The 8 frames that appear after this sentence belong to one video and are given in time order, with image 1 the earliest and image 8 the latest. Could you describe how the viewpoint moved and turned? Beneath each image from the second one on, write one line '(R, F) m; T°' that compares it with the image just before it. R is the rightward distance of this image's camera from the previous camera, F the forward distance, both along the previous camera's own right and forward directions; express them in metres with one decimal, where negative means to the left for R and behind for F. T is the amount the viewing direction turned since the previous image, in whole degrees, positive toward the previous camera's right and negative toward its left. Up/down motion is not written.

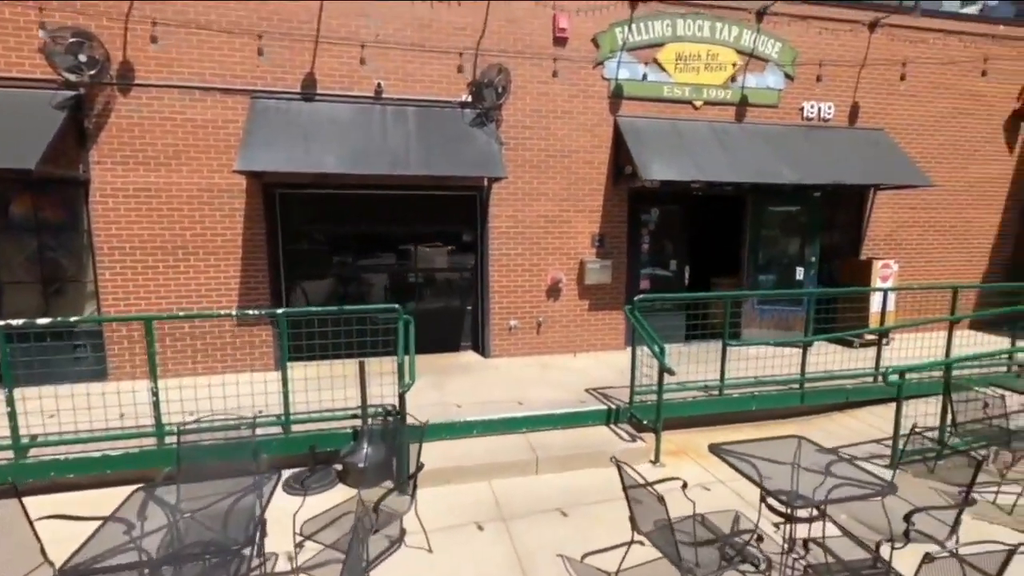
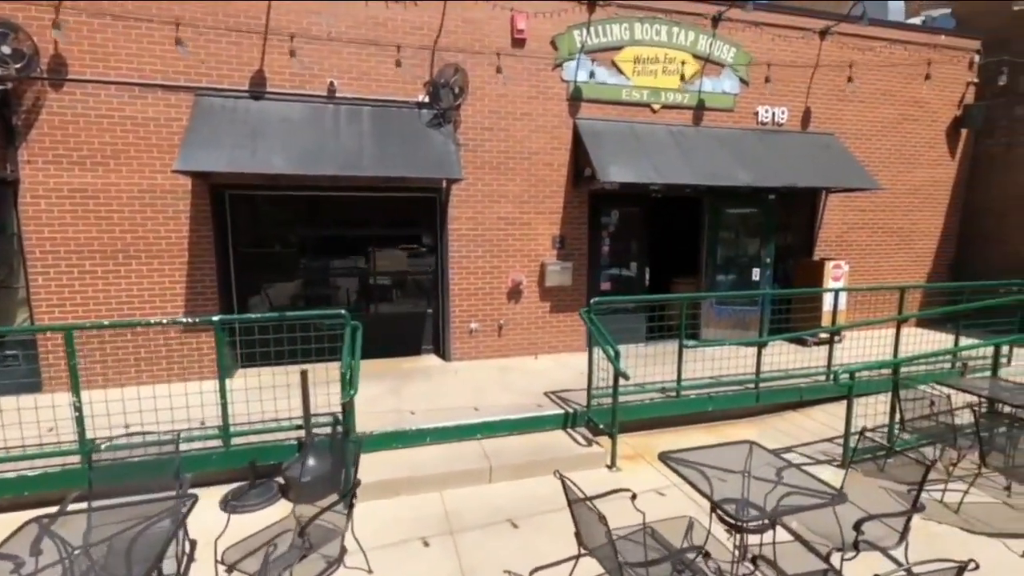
(+0.2, +0.1) m; +3°
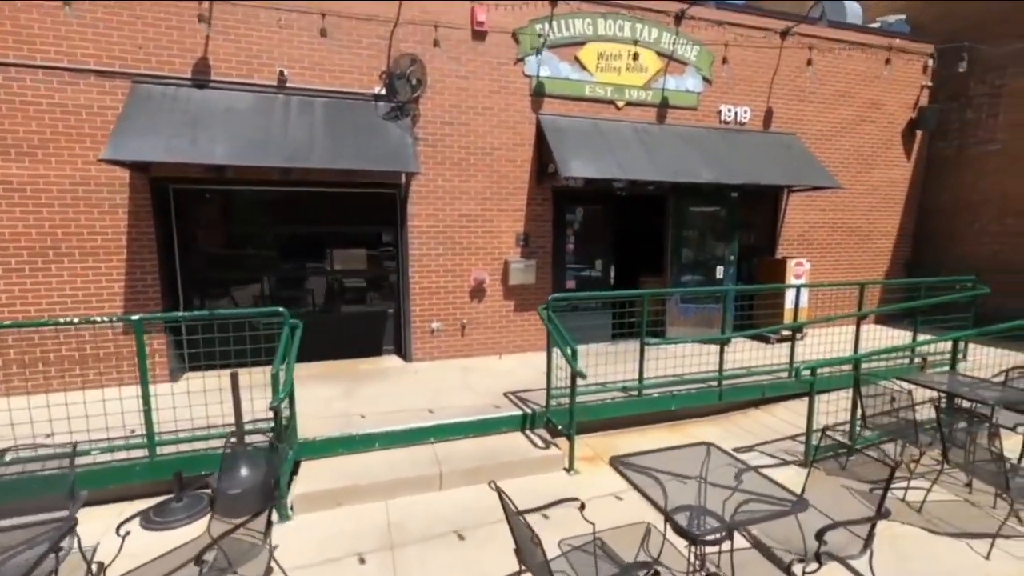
(+0.2, +0.2) m; +3°
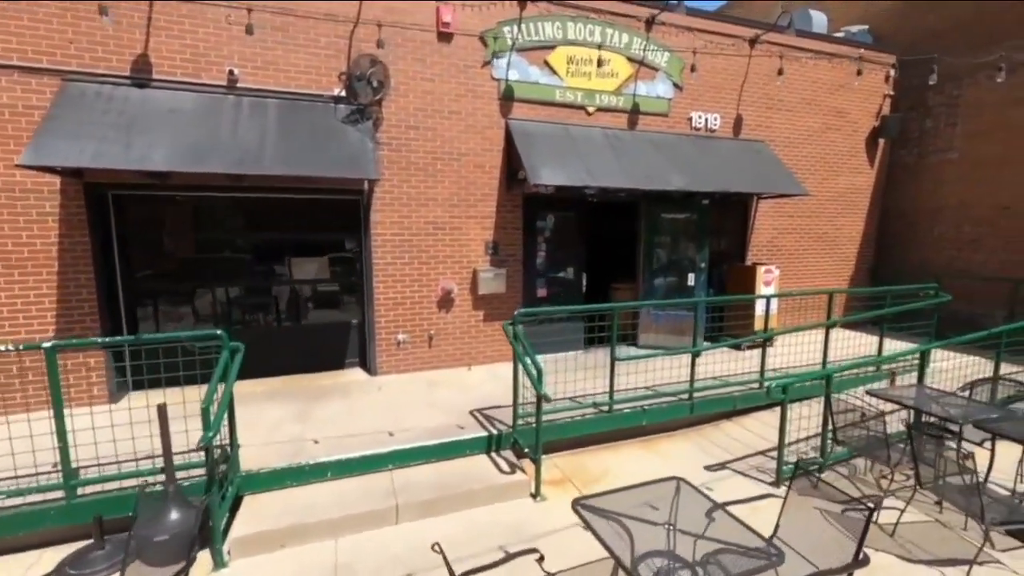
(+0.1, +0.2) m; +3°
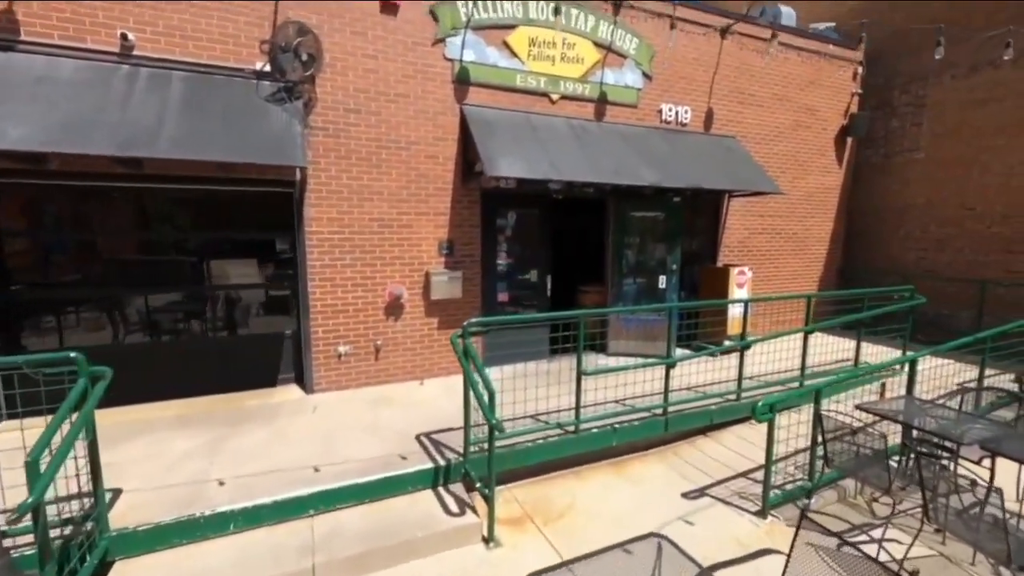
(+0.2, +0.7) m; +4°
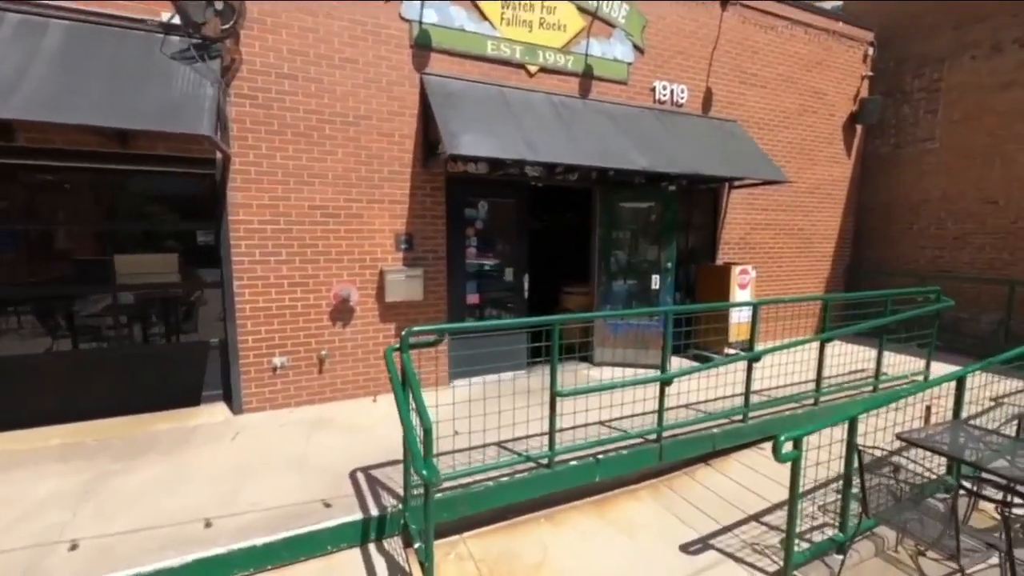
(+0.3, +0.9) m; +1°
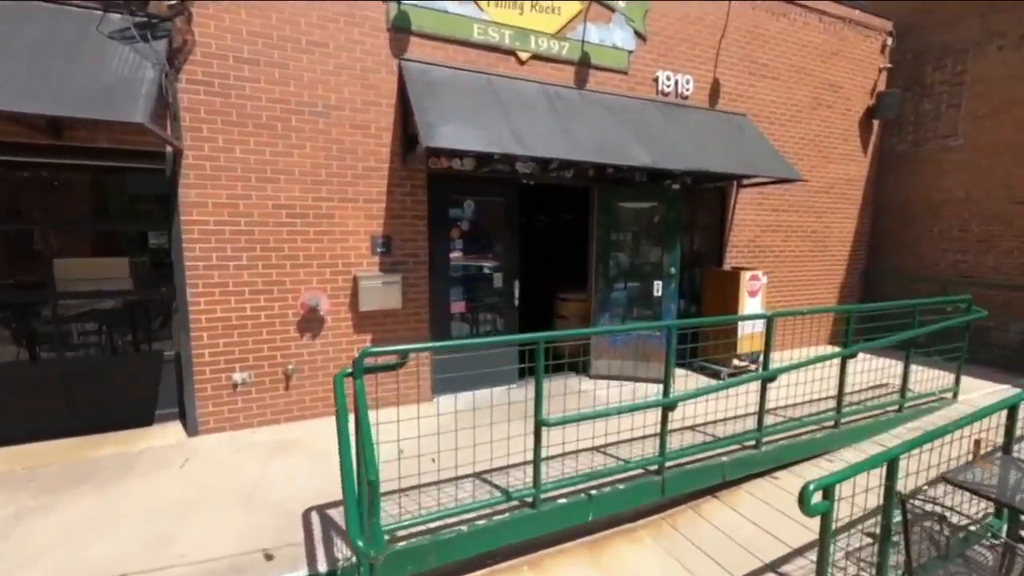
(+0.2, +0.5) m; 0°
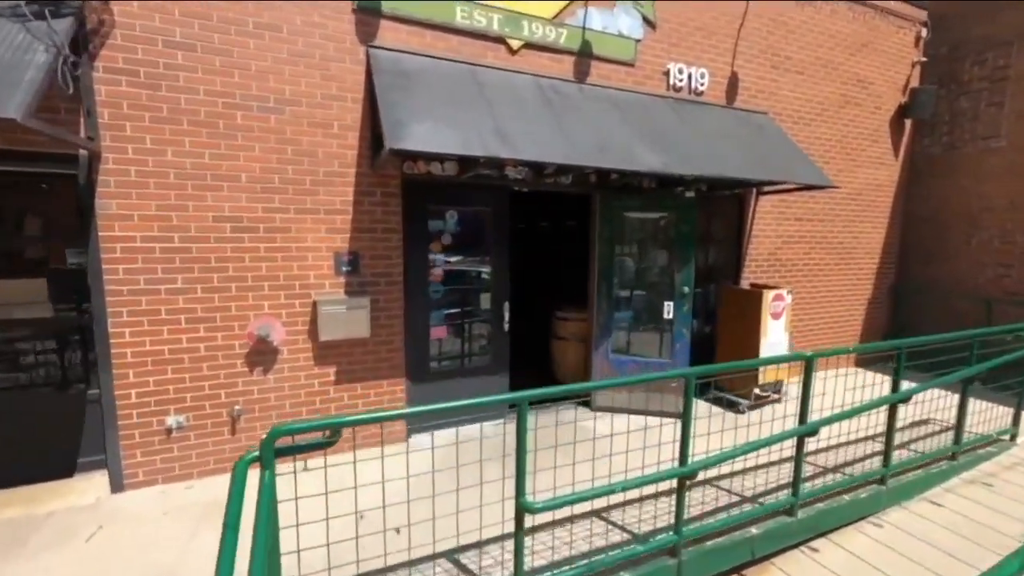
(+0.2, +0.7) m; -1°
